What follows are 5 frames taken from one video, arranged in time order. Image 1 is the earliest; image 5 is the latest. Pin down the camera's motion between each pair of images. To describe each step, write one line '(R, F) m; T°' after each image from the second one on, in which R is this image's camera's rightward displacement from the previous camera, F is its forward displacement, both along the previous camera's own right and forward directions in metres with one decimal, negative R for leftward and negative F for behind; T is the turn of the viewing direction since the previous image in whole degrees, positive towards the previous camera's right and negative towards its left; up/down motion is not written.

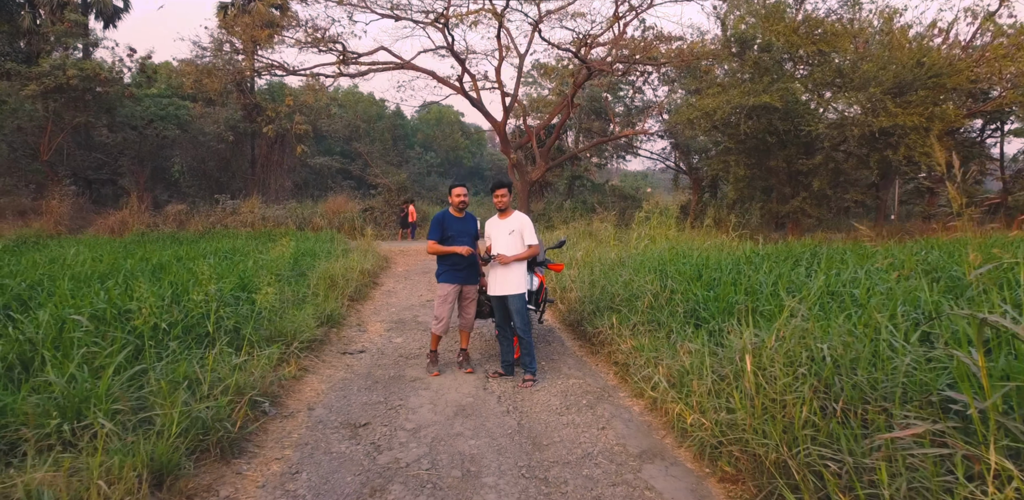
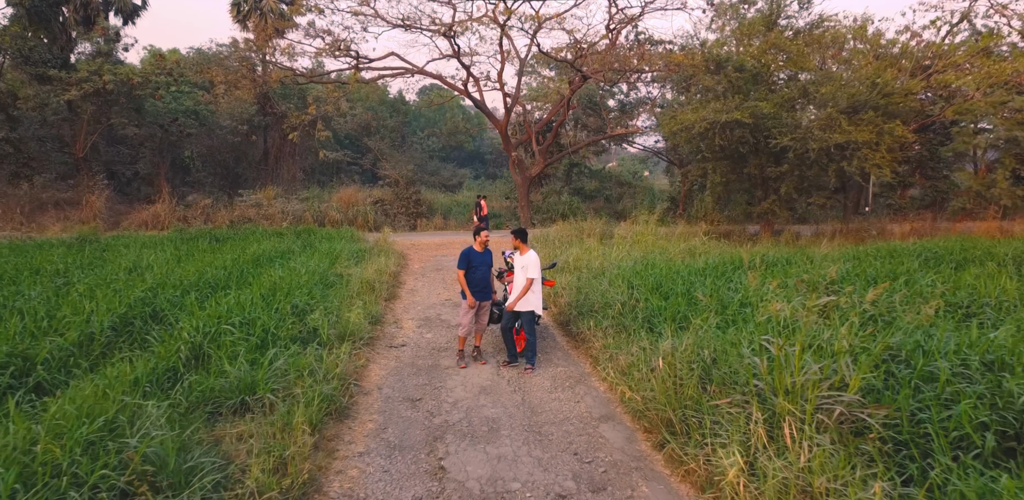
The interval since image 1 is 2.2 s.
(-0.1, -1.4) m; 0°
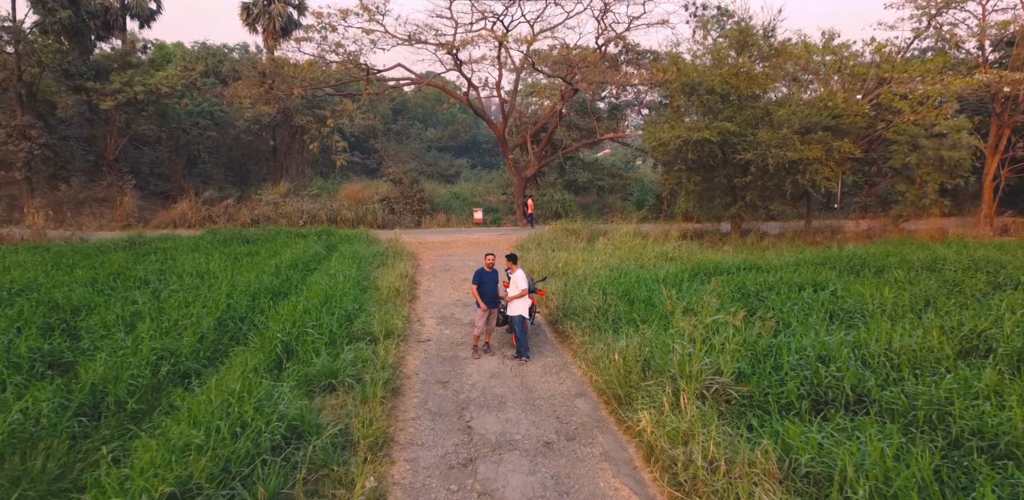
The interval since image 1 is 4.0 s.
(-0.1, -1.7) m; +1°
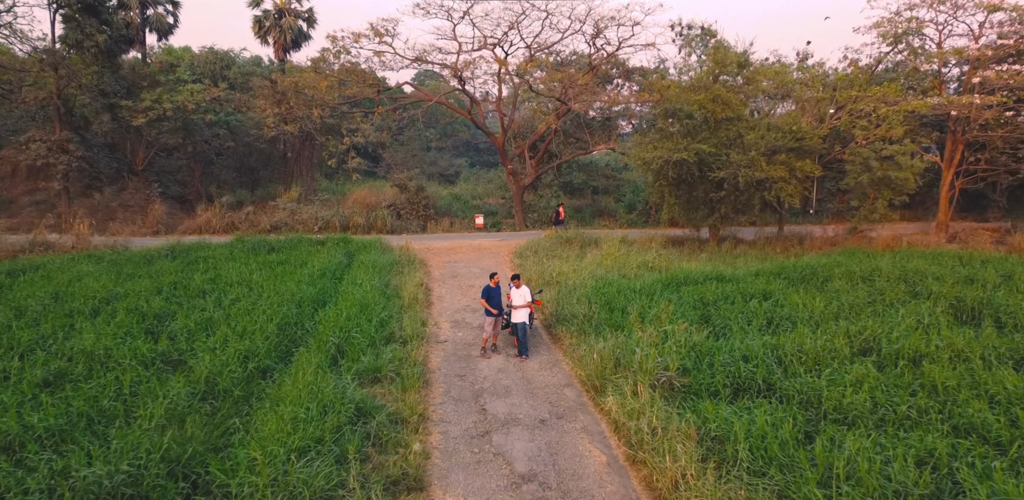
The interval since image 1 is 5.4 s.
(-0.1, -1.6) m; 0°
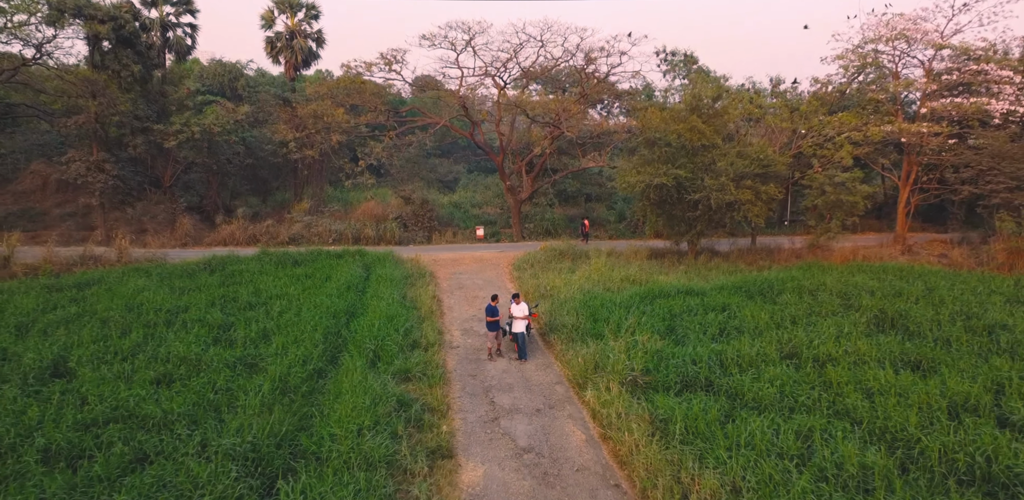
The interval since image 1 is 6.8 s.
(-0.1, -1.9) m; 0°
